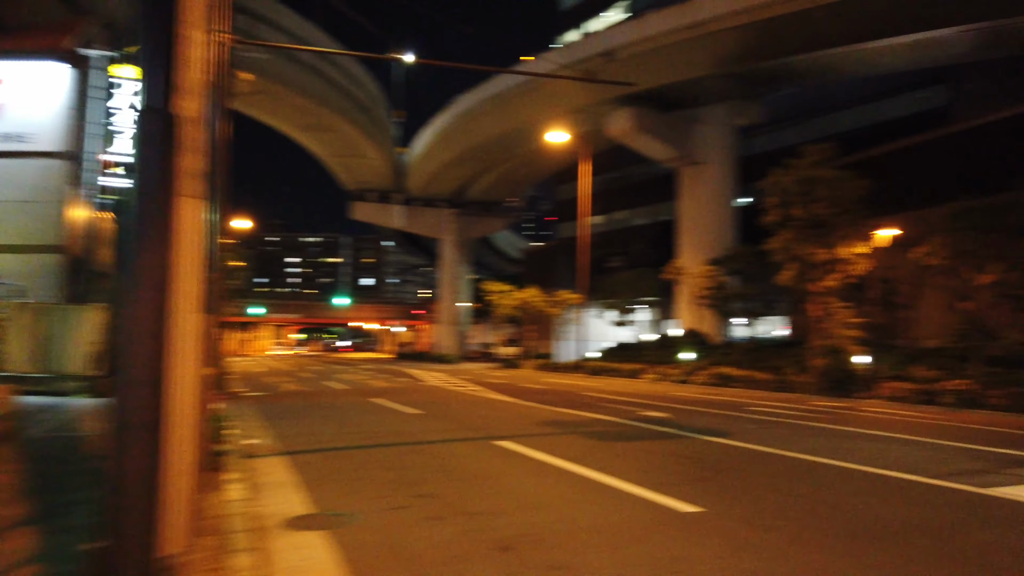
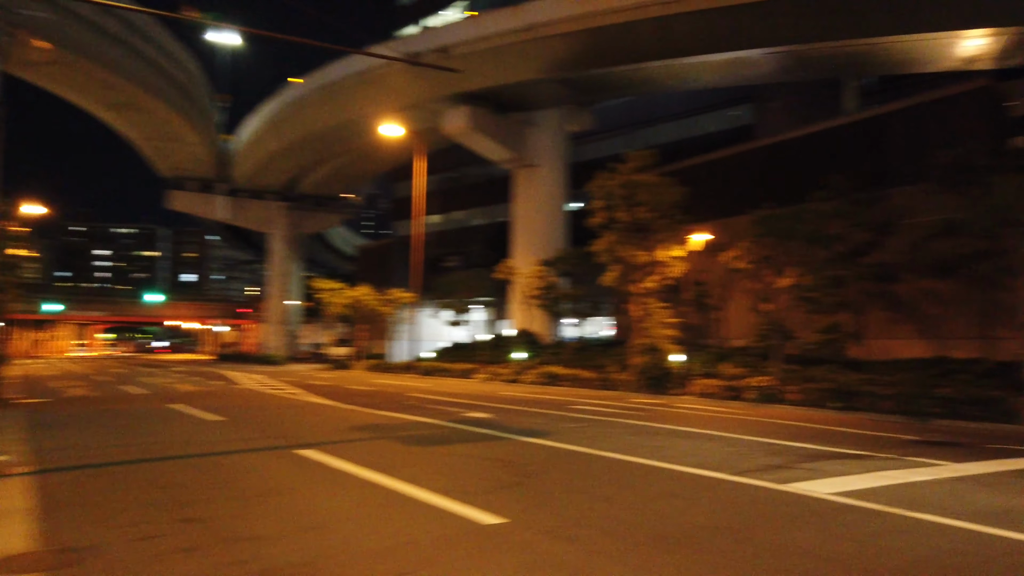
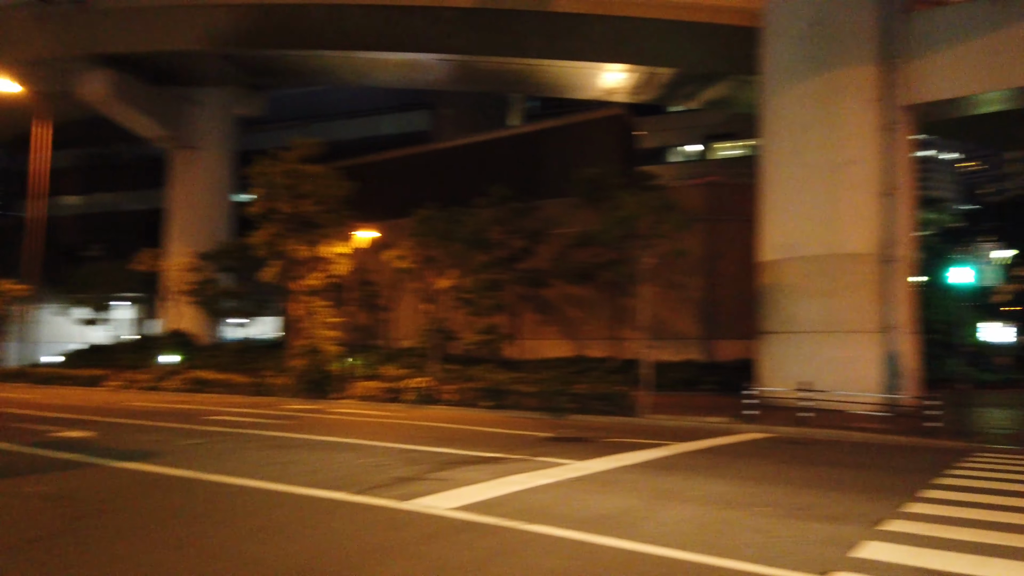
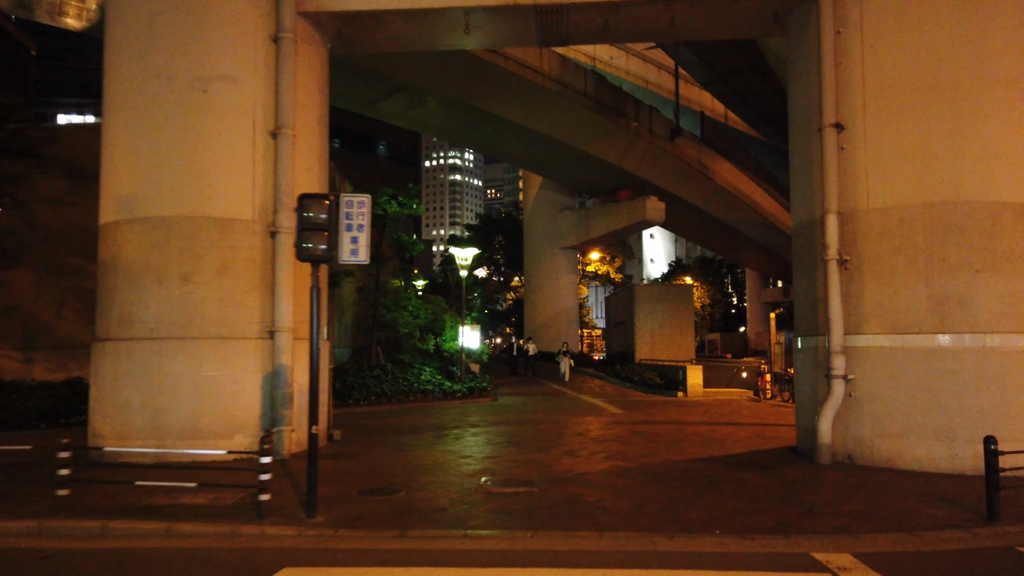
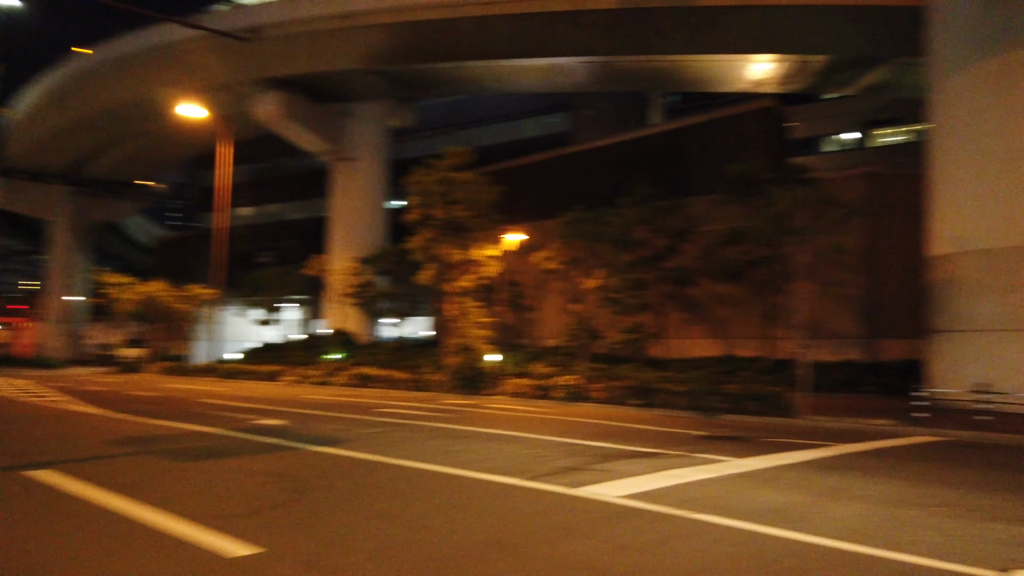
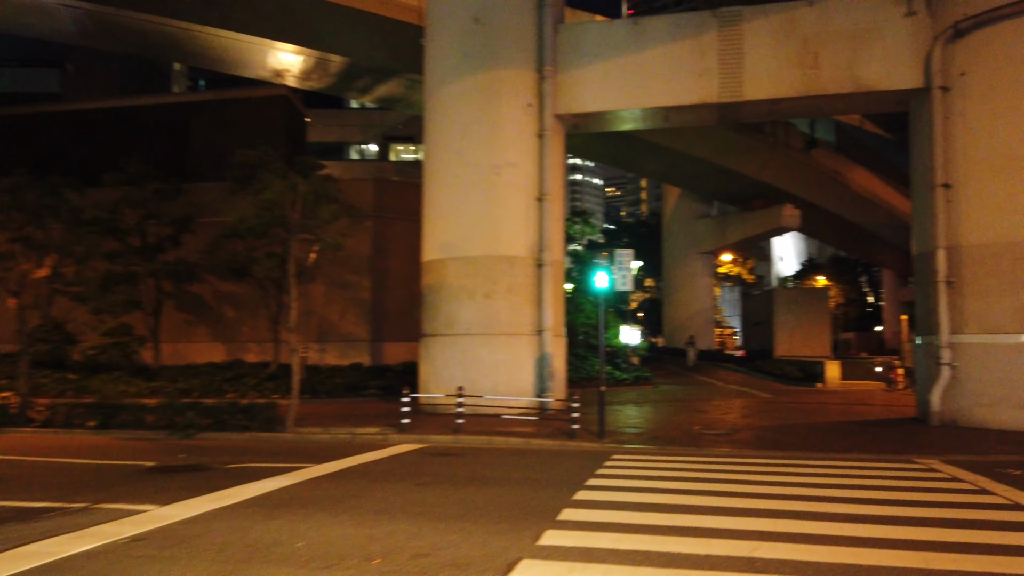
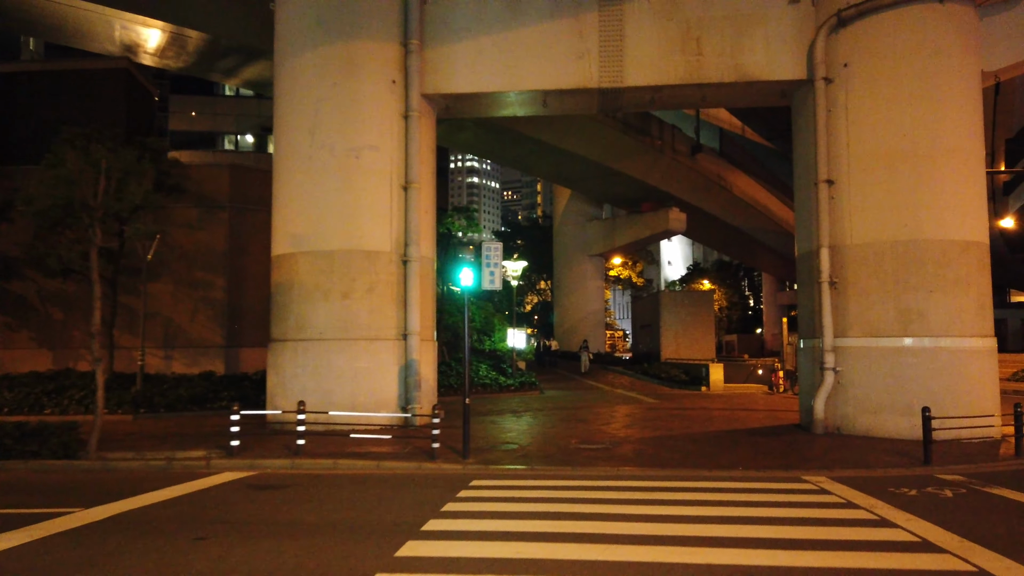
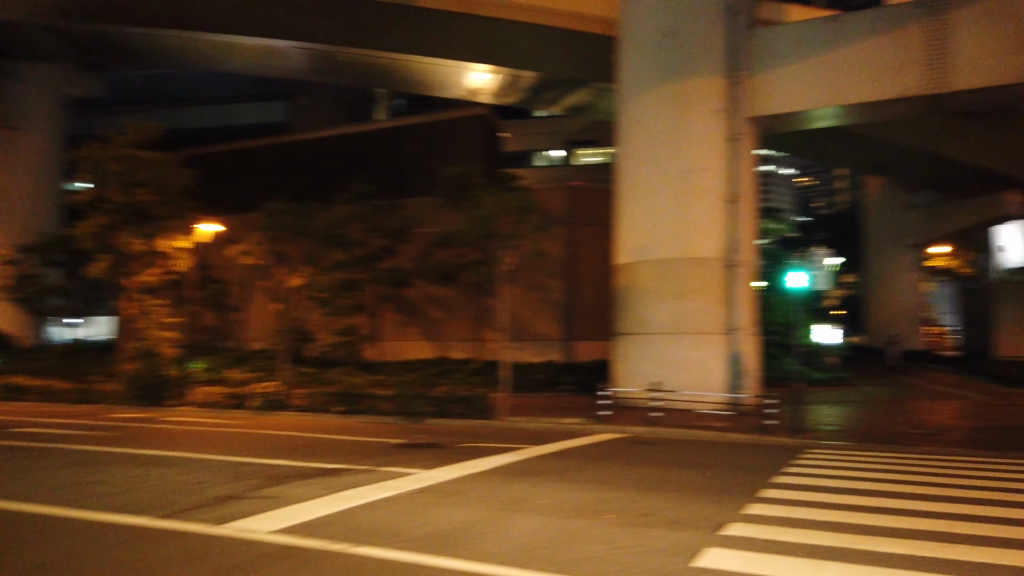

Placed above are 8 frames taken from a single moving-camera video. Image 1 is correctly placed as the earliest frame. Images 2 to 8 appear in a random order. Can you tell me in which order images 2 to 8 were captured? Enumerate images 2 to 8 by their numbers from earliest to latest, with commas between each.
2, 5, 3, 8, 6, 7, 4
